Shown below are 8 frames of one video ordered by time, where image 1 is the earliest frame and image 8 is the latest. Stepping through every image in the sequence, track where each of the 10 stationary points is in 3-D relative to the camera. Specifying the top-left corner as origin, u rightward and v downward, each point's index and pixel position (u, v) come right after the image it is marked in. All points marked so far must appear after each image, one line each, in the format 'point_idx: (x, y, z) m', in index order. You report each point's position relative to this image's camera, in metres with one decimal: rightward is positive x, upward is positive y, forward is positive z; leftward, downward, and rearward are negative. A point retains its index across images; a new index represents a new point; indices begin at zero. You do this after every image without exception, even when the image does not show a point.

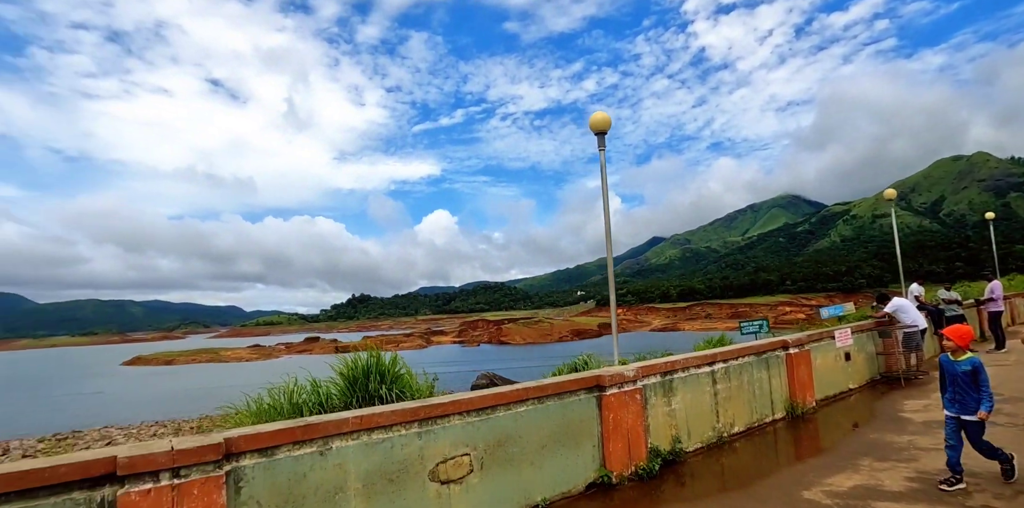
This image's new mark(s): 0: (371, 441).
0: (-1.0, -1.4, +4.4) m
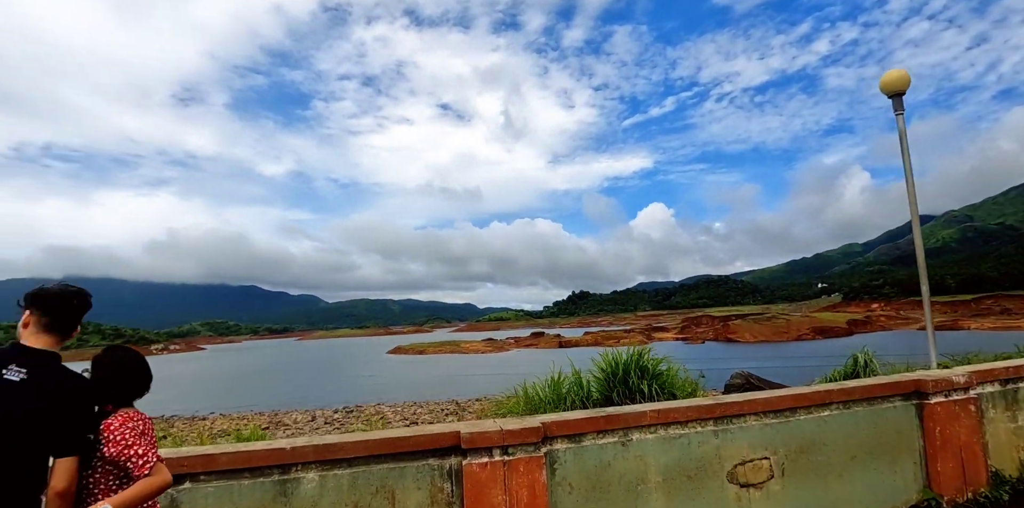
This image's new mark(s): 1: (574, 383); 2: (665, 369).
0: (+1.2, -1.3, +4.5) m
1: (+0.9, -2.0, +9.4) m
2: (+2.3, -1.7, +9.1) m
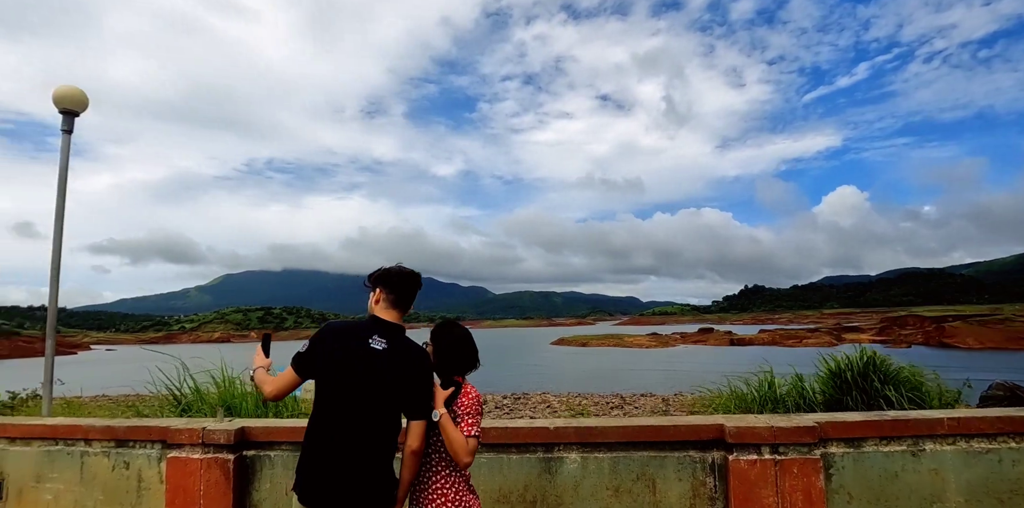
0: (+2.9, -1.2, +3.9) m
1: (+4.0, -1.8, +8.7) m
2: (+5.2, -1.6, +8.0) m
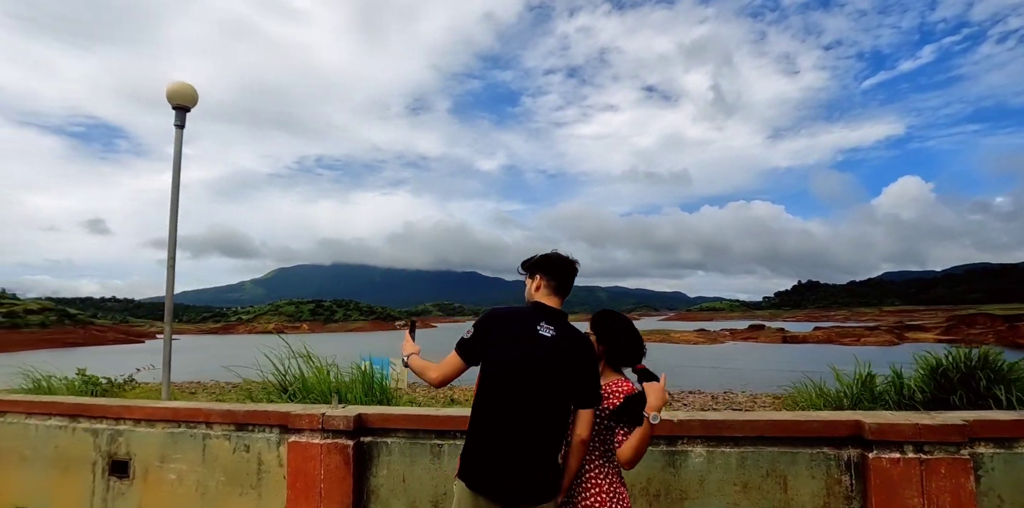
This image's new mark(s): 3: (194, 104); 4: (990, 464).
0: (+3.7, -1.2, +3.5) m
1: (+5.1, -1.7, +8.3) m
2: (+6.3, -1.4, +7.5) m
3: (-2.9, +1.3, +5.5) m
4: (+2.9, -1.3, +3.7) m
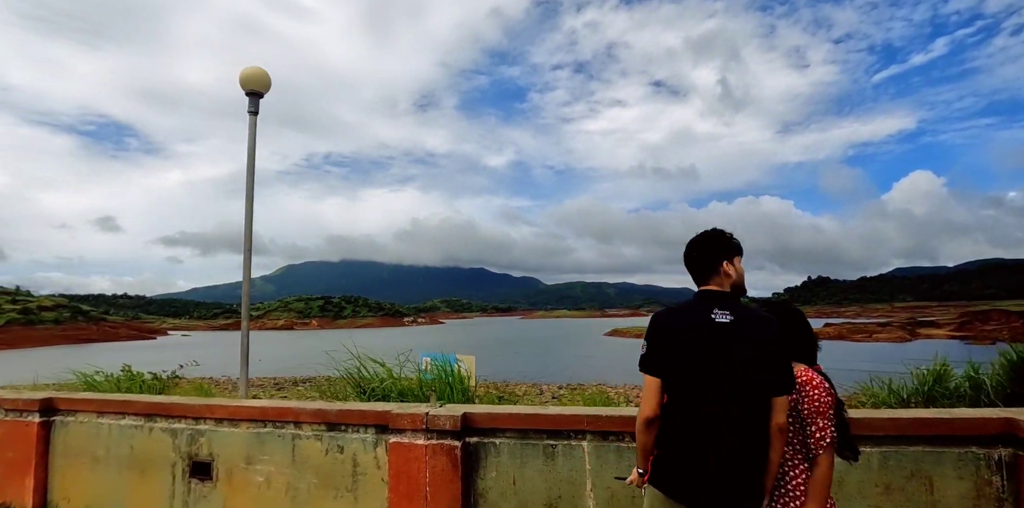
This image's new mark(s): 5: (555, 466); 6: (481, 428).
0: (+4.4, -1.1, +3.2) m
1: (+5.9, -1.6, +7.9) m
2: (+7.1, -1.3, +7.2) m
3: (-2.1, +1.4, +5.2) m
4: (+3.6, -1.2, +3.4) m
5: (+0.3, -1.4, +4.0) m
6: (-0.1, -1.2, +4.2) m
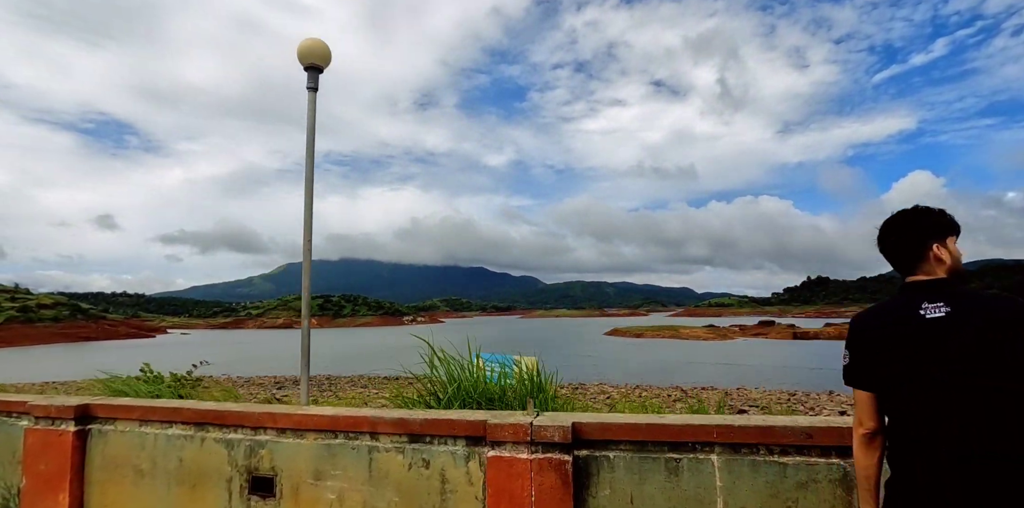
0: (+5.1, -1.0, +2.7) m
1: (+6.6, -1.5, +7.4) m
2: (+7.7, -1.3, +6.7) m
3: (-1.4, +1.5, +4.7) m
4: (+4.3, -1.1, +2.9) m
5: (+1.0, -1.3, +3.5) m
6: (+0.5, -1.1, +3.7) m
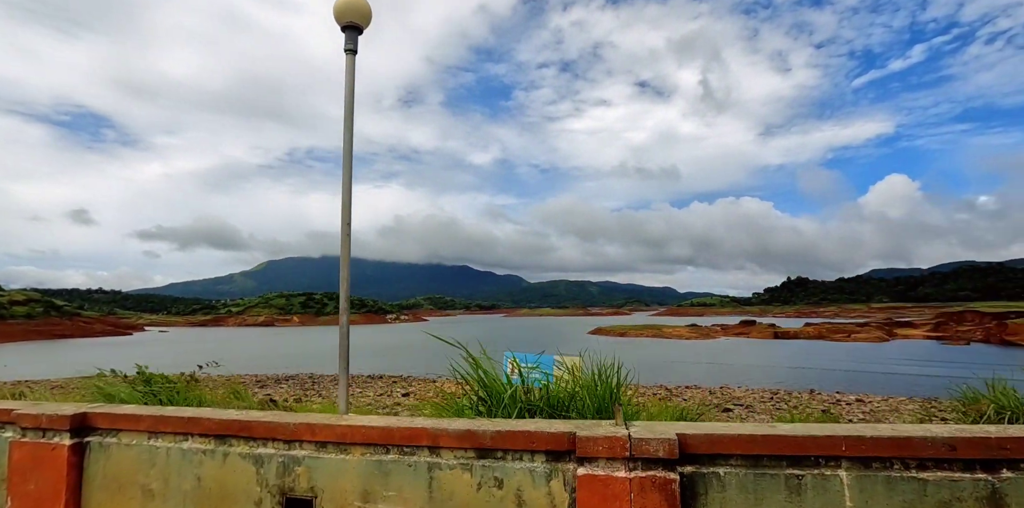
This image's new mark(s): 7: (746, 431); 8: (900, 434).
0: (+5.6, -1.0, +2.3) m
1: (+6.9, -1.5, +7.1) m
2: (+8.1, -1.2, +6.3) m
3: (-1.0, +1.6, +4.1) m
4: (+4.8, -1.1, +2.4) m
5: (+1.4, -1.2, +2.9) m
6: (+1.0, -1.0, +3.1) m
7: (+1.2, -0.9, +3.2) m
8: (+2.0, -0.9, +3.1) m
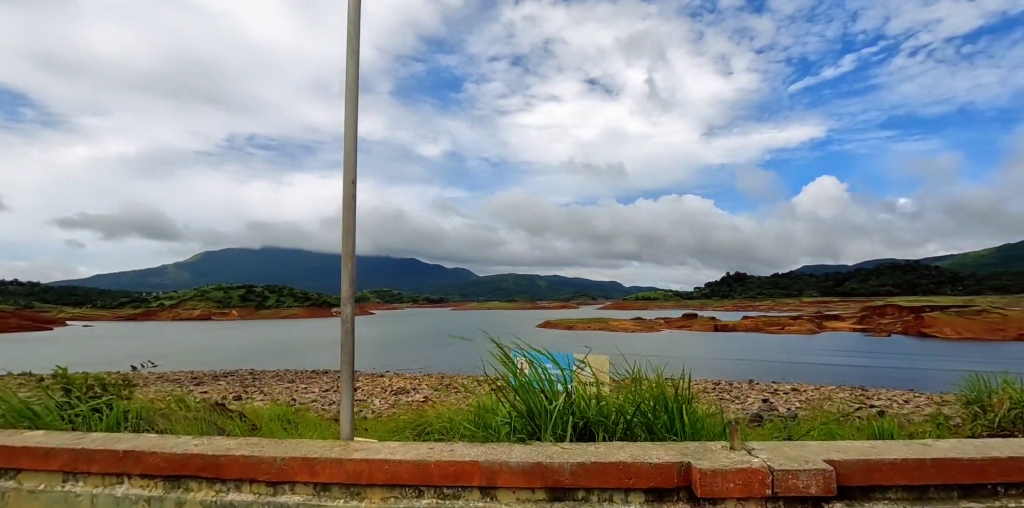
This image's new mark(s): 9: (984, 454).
0: (+6.0, -0.9, +1.9) m
1: (+6.9, -1.4, +6.7) m
2: (+8.2, -1.1, +6.1) m
3: (-0.7, +1.7, +3.1) m
4: (+5.2, -1.0, +1.9) m
5: (+1.8, -1.1, +2.1) m
6: (+1.3, -0.9, +2.3) m
7: (+1.6, -0.8, +2.3) m
8: (+2.3, -0.8, +2.3) m
9: (+1.9, -0.8, +2.3) m
